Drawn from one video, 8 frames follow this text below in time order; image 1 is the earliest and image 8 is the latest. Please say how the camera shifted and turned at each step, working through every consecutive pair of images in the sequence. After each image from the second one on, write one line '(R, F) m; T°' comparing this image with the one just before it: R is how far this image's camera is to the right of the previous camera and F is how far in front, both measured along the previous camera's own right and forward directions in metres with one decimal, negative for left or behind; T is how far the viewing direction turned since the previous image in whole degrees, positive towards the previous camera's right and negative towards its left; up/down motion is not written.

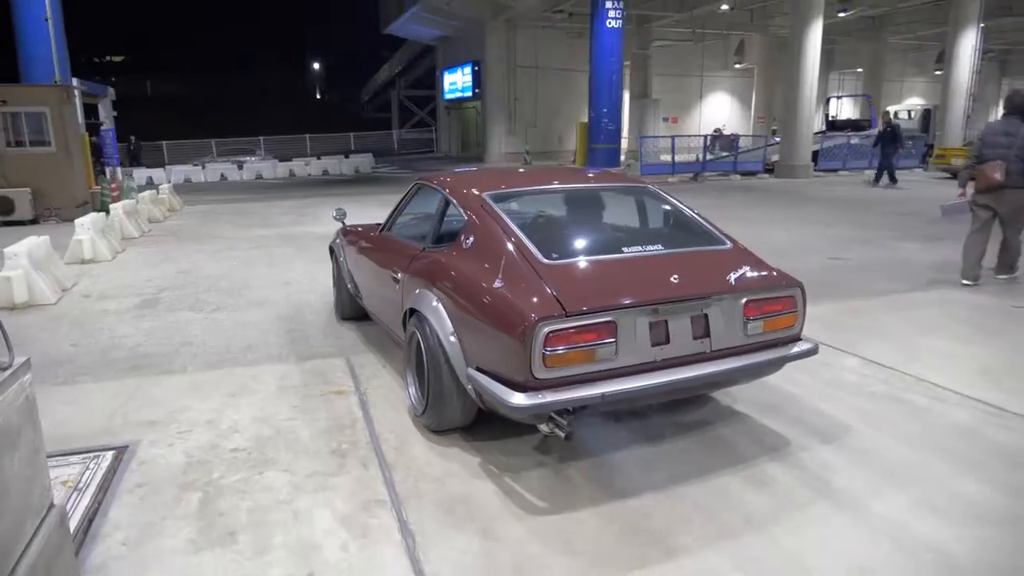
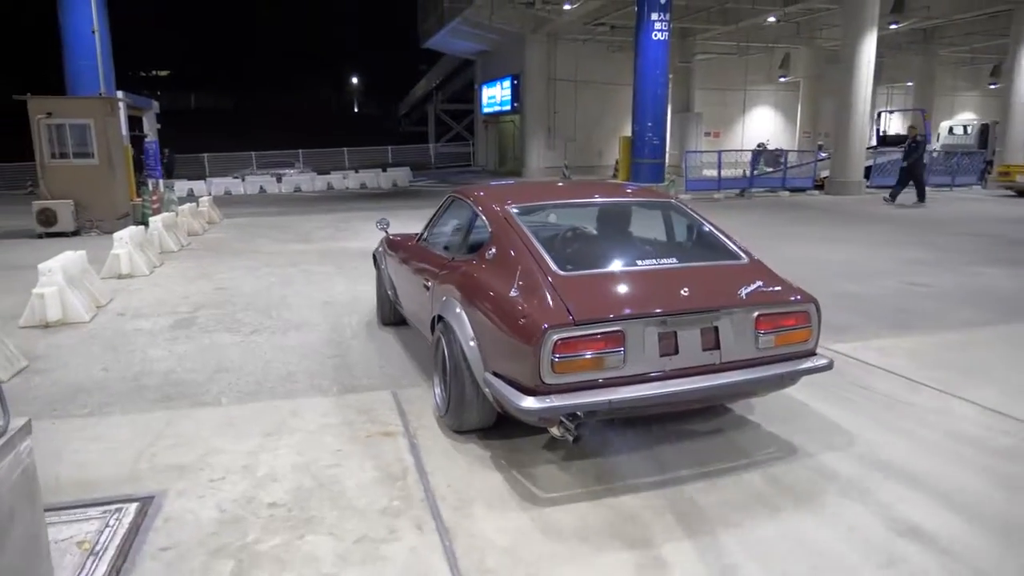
(-0.2, +0.4) m; -3°
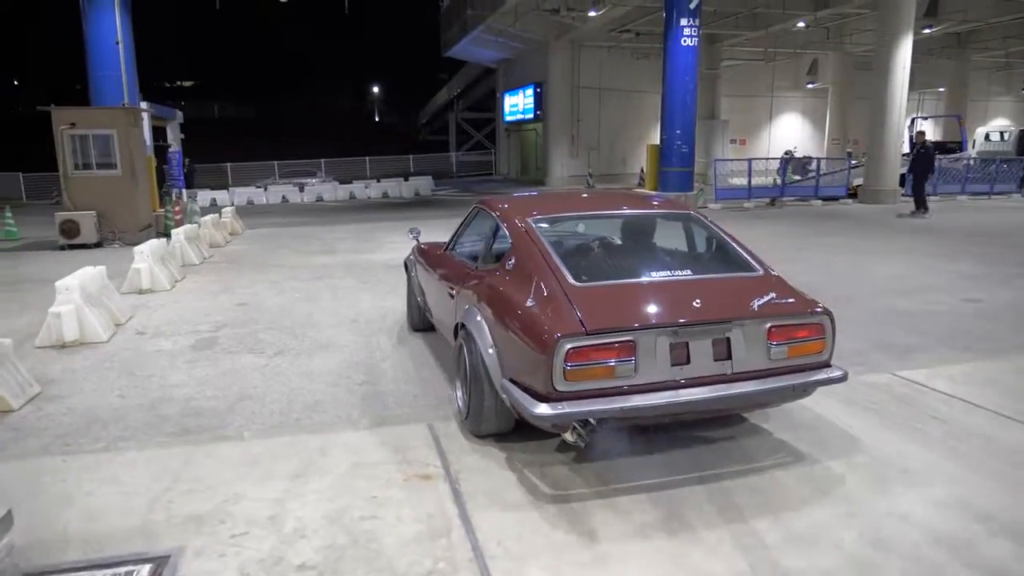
(-0.2, +0.4) m; -2°
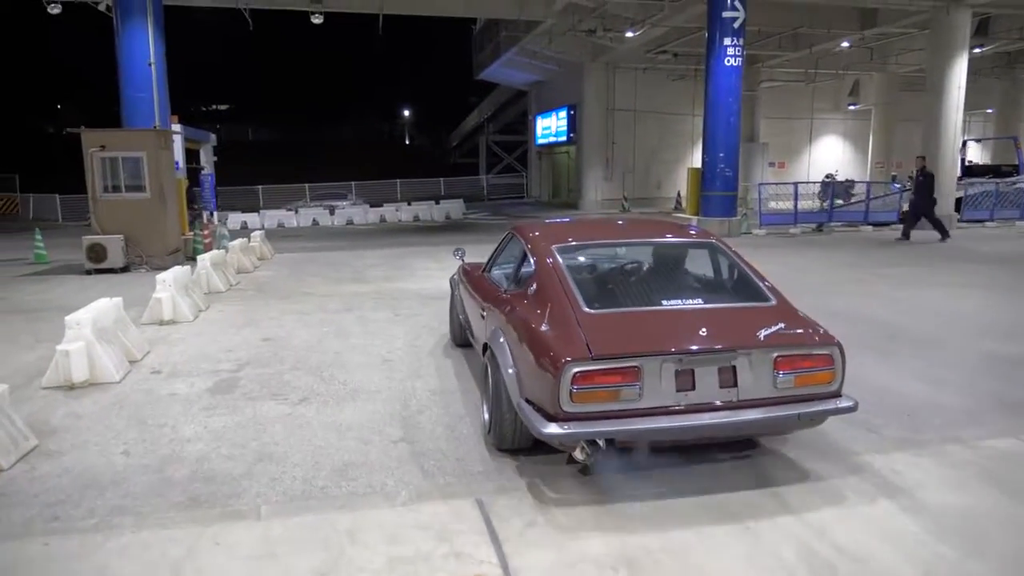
(-0.2, +0.6) m; -2°
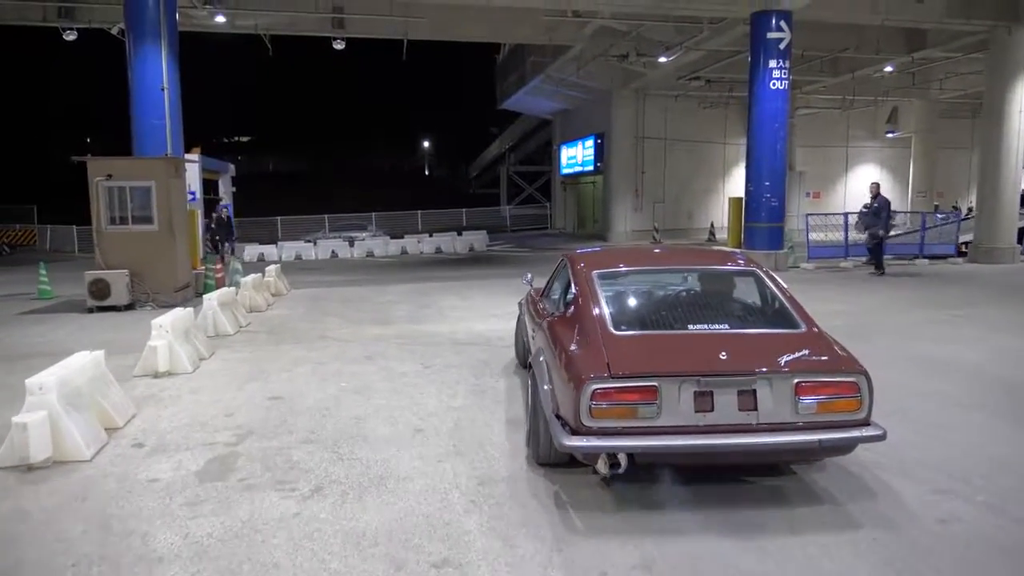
(-0.3, +1.1) m; -1°
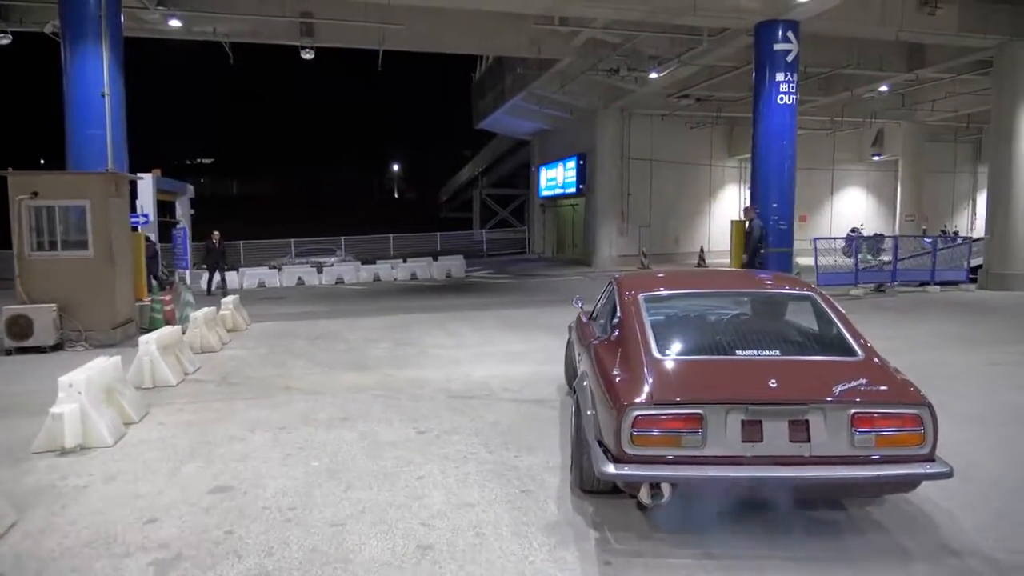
(-0.4, +1.5) m; +3°
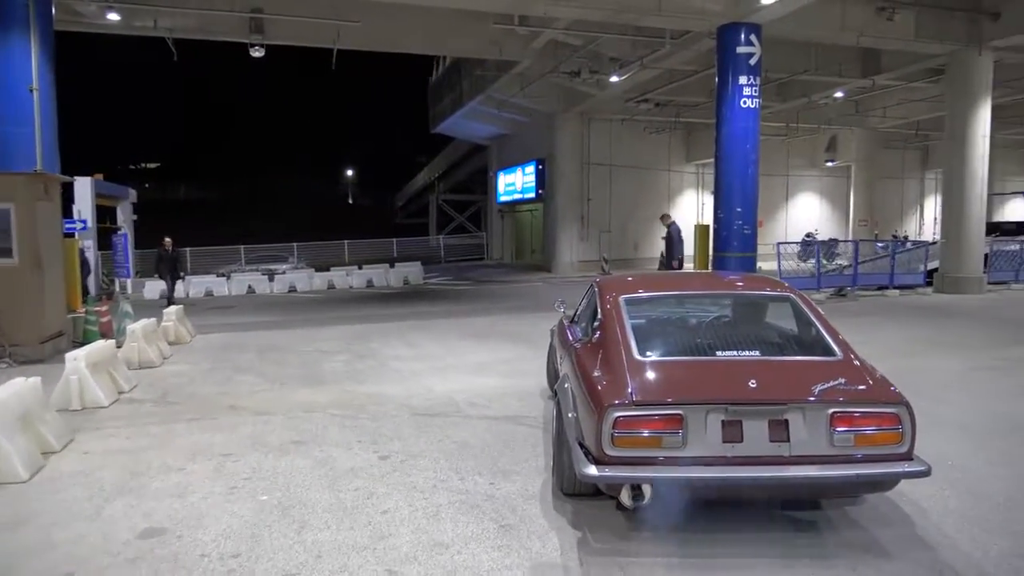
(-0.1, +0.5) m; +4°
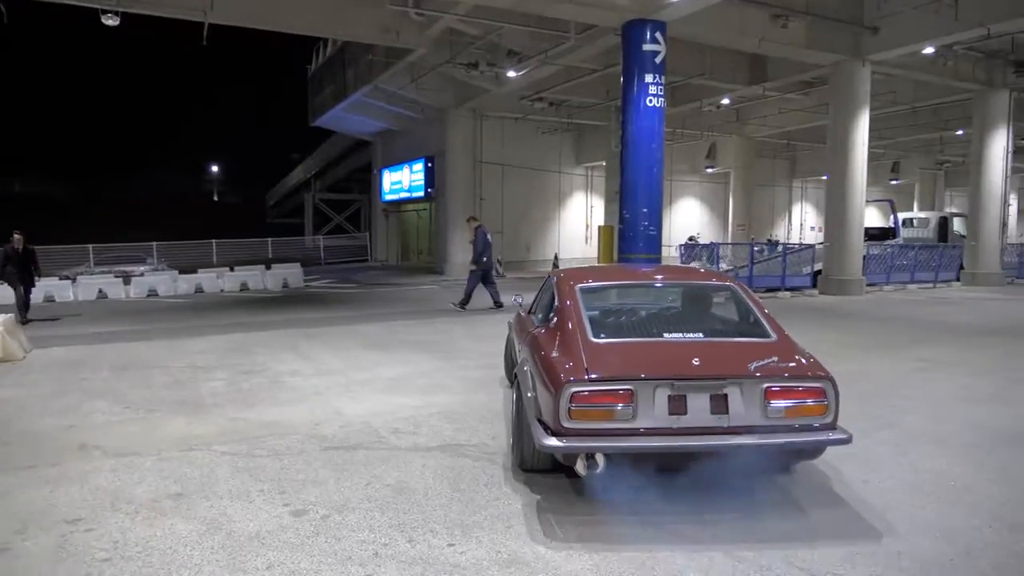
(-0.4, +1.0) m; +10°
